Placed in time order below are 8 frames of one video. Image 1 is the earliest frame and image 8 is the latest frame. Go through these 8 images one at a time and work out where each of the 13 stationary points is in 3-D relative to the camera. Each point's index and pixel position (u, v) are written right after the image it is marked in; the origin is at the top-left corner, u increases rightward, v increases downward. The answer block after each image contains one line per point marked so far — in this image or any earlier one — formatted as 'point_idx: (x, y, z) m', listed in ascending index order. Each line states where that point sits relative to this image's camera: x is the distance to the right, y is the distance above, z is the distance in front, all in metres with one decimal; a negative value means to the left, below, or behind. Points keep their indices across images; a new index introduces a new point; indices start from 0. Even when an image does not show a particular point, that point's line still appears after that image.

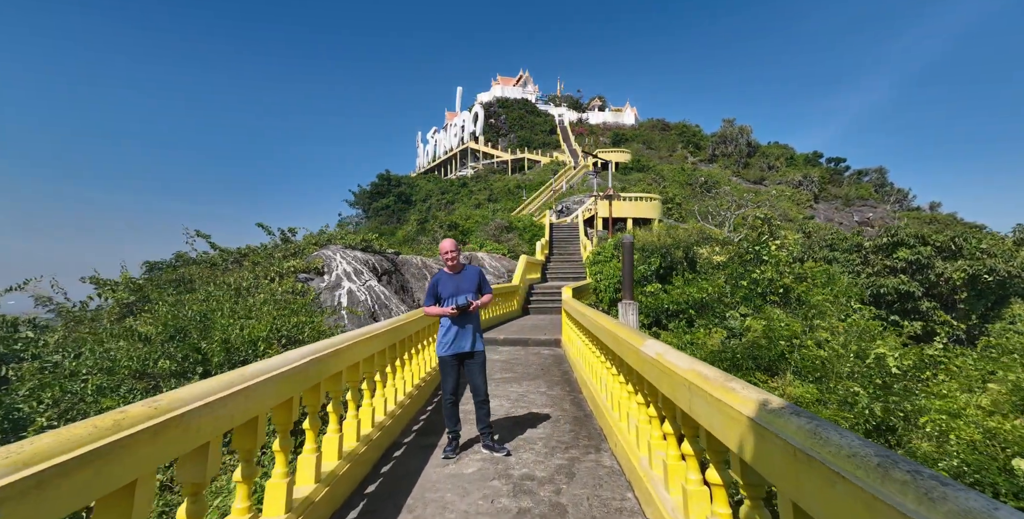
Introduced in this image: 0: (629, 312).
0: (+1.7, -0.8, +6.3) m
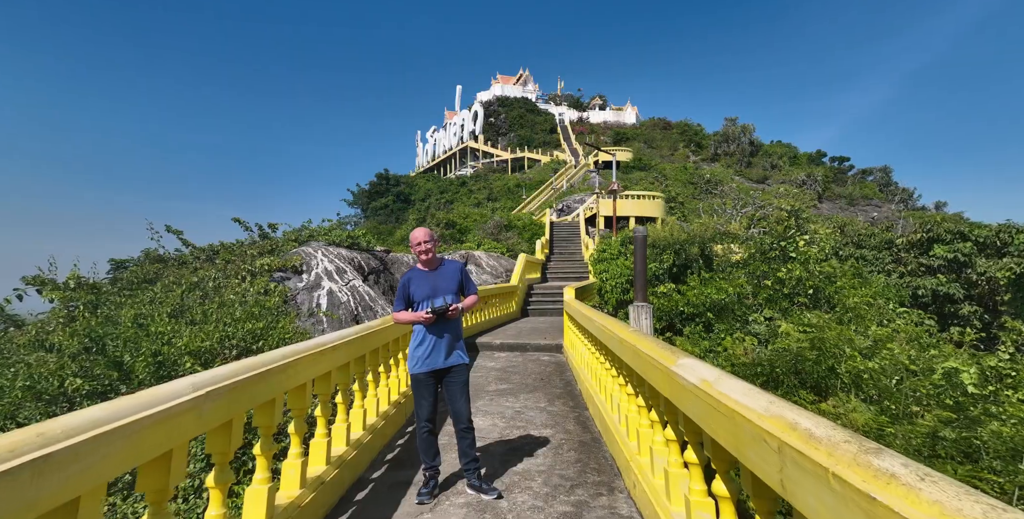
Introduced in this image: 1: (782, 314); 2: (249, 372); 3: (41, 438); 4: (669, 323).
0: (+1.6, -0.7, +5.5) m
1: (+4.3, -0.9, +6.9) m
2: (-1.3, -0.6, +2.2) m
3: (-1.3, -0.5, +1.3) m
4: (+2.7, -1.1, +7.4) m
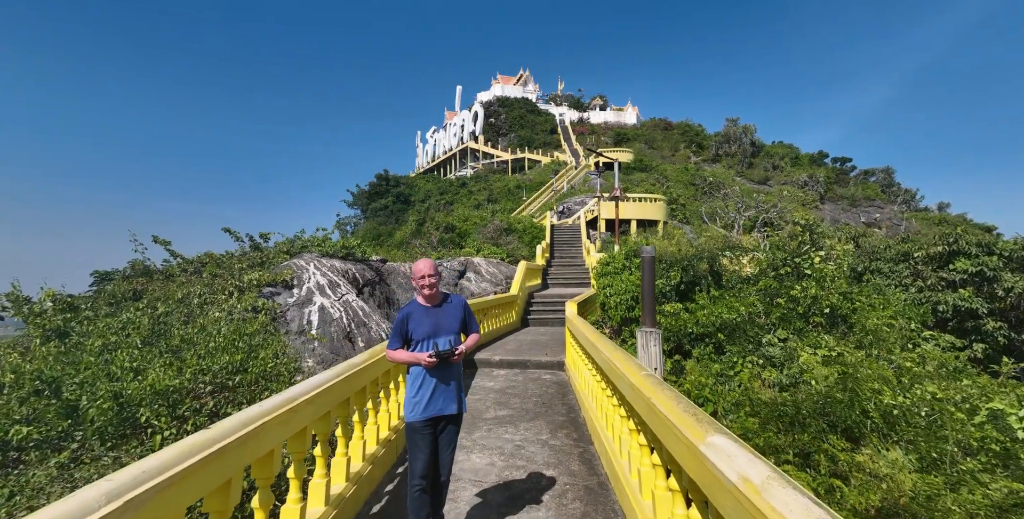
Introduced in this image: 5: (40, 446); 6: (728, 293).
0: (+1.6, -1.0, +5.1) m
1: (+4.3, -1.2, +6.5) m
2: (-1.3, -0.8, +1.9) m
3: (-1.4, -0.8, +0.9) m
4: (+2.7, -1.4, +7.0) m
5: (-3.5, -1.4, +3.3) m
6: (+3.8, -0.6, +7.6) m
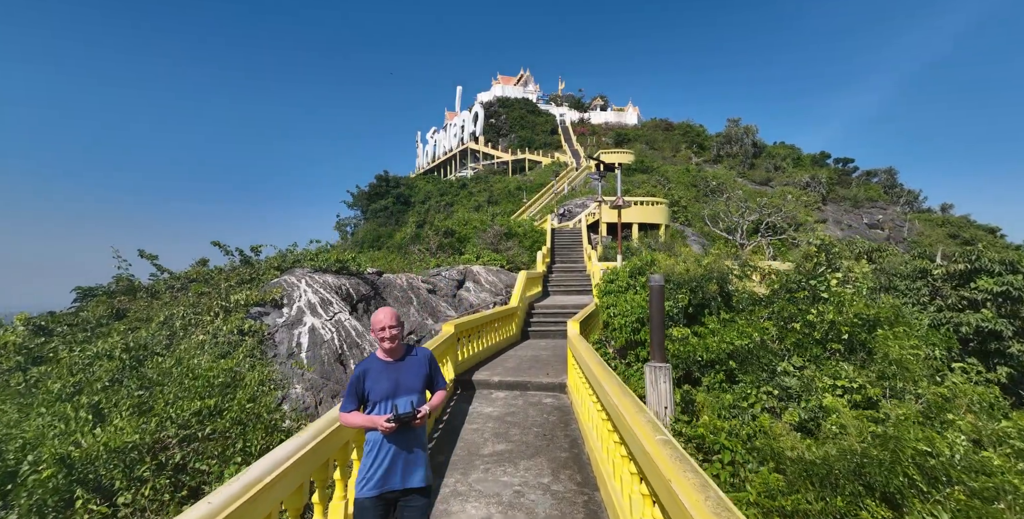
0: (+1.6, -1.3, +4.8) m
1: (+4.3, -1.5, +6.1) m
2: (-1.4, -1.2, +1.5) m
3: (-1.4, -1.1, +0.5) m
4: (+2.7, -1.7, +6.7) m
5: (-3.5, -1.7, +2.9) m
6: (+3.8, -1.0, +7.3) m
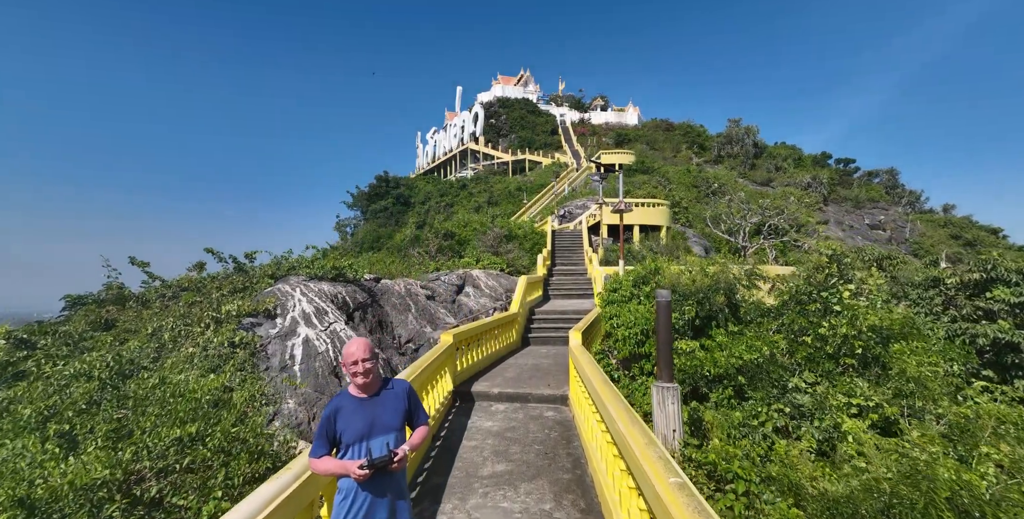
0: (+1.6, -1.5, +4.5) m
1: (+4.3, -1.6, +5.9) m
2: (-1.4, -1.3, +1.3) m
3: (-1.4, -1.3, +0.3) m
4: (+2.7, -1.8, +6.4) m
5: (-3.5, -1.9, +2.7) m
6: (+3.8, -1.1, +7.0) m
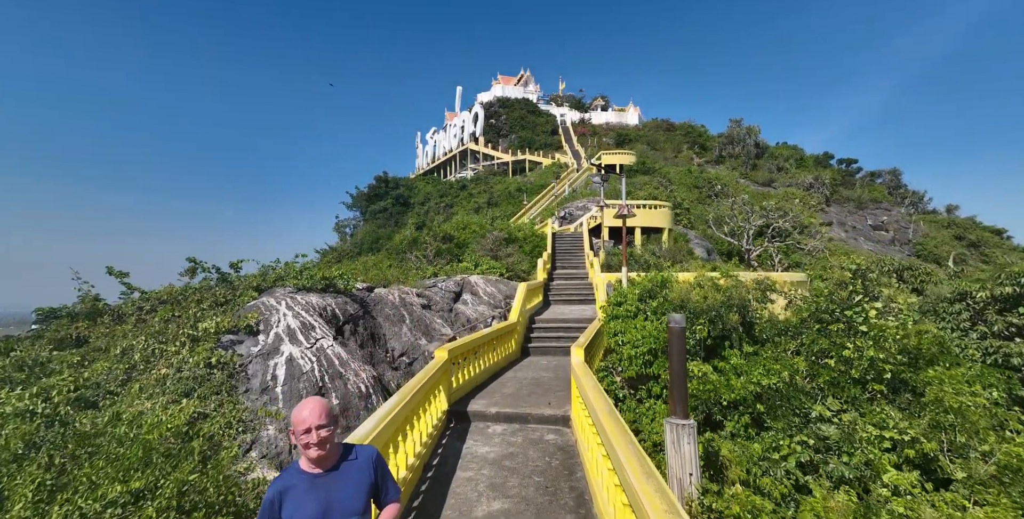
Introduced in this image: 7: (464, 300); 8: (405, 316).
0: (+1.6, -1.7, +4.0) m
1: (+4.2, -1.8, +5.4) m
2: (-1.4, -1.5, +0.8) m
3: (-1.4, -1.5, -0.2) m
4: (+2.6, -2.0, +6.0) m
5: (-3.6, -2.1, +2.2) m
6: (+3.8, -1.3, +6.5) m
7: (-1.6, -1.3, +14.5) m
8: (-2.6, -1.4, +10.6) m
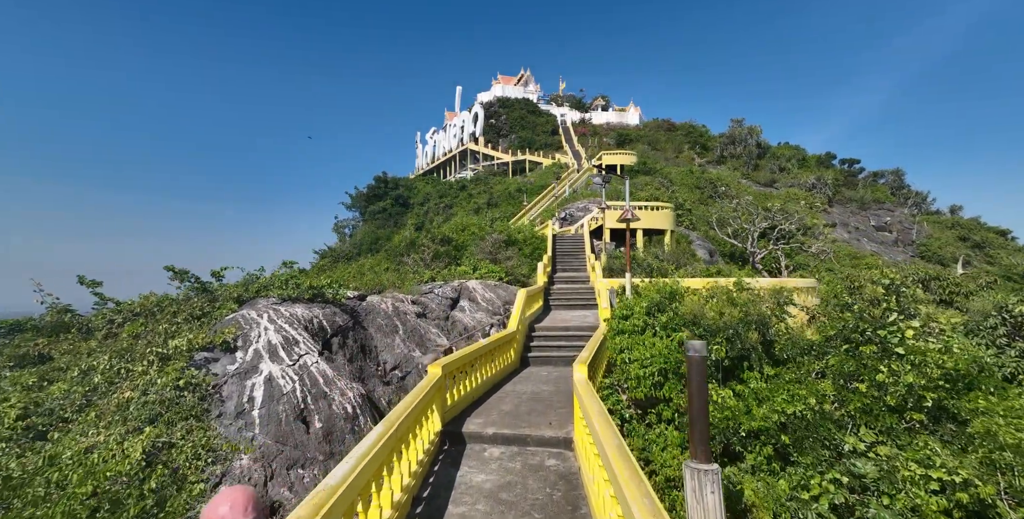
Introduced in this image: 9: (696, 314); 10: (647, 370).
0: (+1.6, -1.8, +3.5) m
1: (+4.2, -2.0, +4.9) m
2: (-1.4, -1.7, +0.3) m
3: (-1.4, -1.6, -0.7) m
4: (+2.6, -2.2, +5.4) m
5: (-3.6, -2.2, +1.7) m
6: (+3.7, -1.5, +6.0) m
7: (-1.6, -1.5, +13.9) m
8: (-2.6, -1.5, +10.1) m
9: (+3.0, -0.7, +7.8) m
10: (+2.0, -1.6, +6.5) m
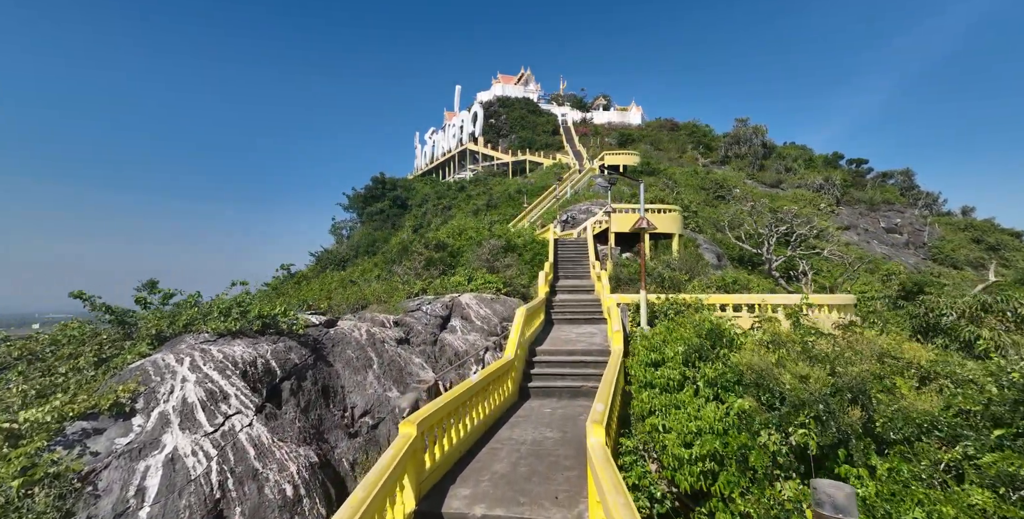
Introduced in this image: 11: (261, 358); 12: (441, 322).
0: (+1.5, -2.2, +1.8) m
1: (+4.2, -2.4, +3.2) m
2: (-1.5, -2.0, -1.4) m
3: (-1.5, -2.0, -2.4) m
4: (+2.5, -2.6, +3.7) m
5: (-3.7, -2.6, 0.0) m
6: (+3.7, -1.8, +4.3) m
7: (-1.7, -1.9, +12.3) m
8: (-2.7, -1.9, +8.4) m
9: (+3.0, -1.1, +6.1) m
10: (+2.0, -1.9, +4.8) m
11: (-3.7, -1.4, +6.4) m
12: (-2.0, -1.7, +12.2) m
